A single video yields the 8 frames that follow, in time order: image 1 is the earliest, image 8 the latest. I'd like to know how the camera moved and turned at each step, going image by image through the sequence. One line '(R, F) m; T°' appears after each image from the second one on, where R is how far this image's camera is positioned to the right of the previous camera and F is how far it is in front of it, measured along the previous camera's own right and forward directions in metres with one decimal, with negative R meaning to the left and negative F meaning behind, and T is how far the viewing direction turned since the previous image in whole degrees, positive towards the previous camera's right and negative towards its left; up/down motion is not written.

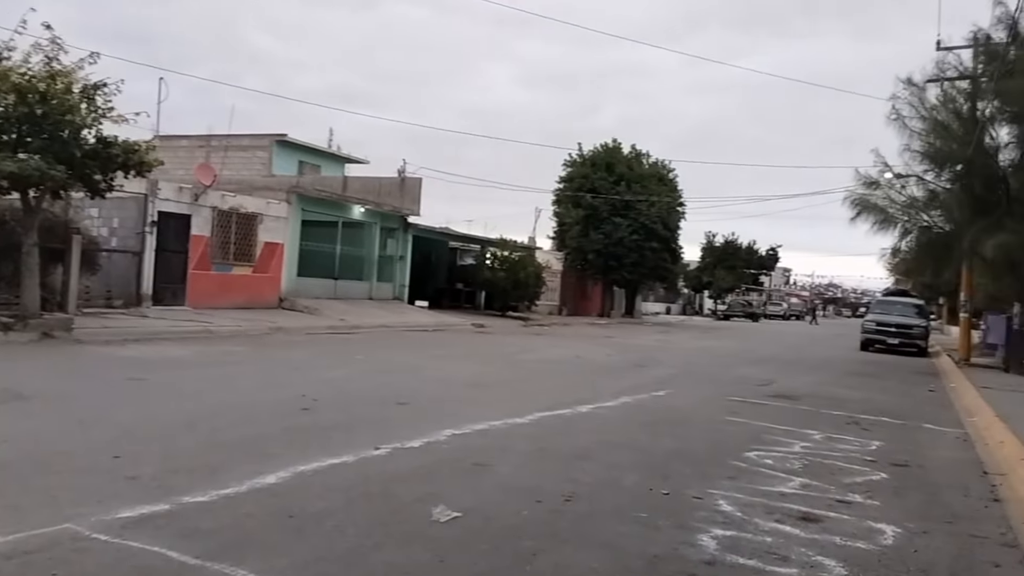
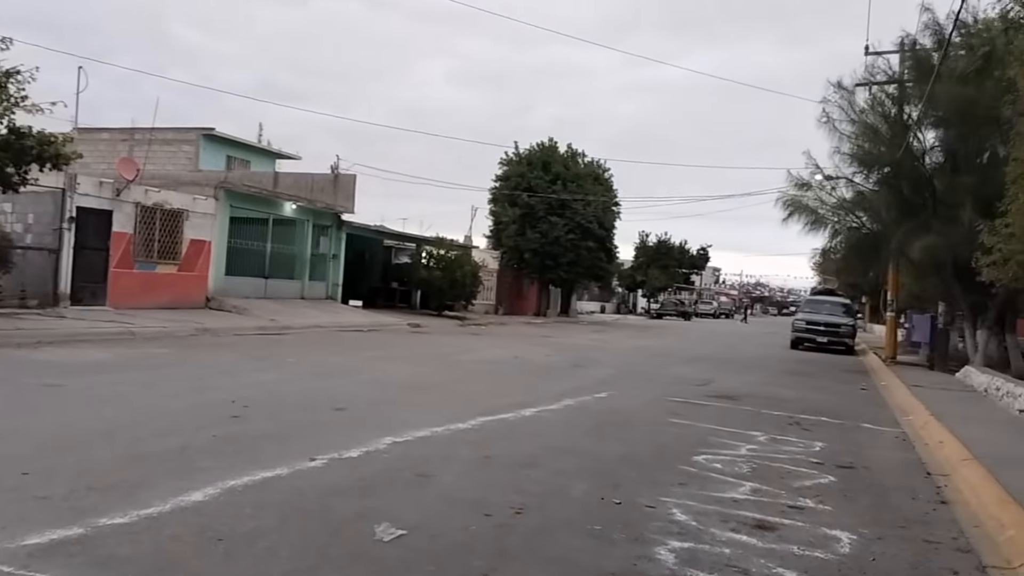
(-0.1, +0.3) m; +4°
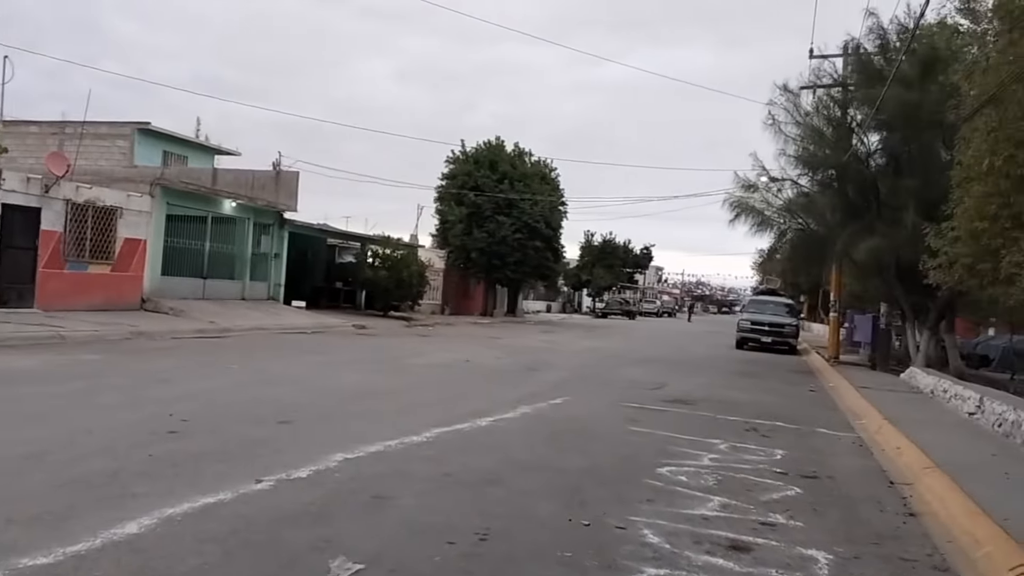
(-0.1, +0.4) m; +4°
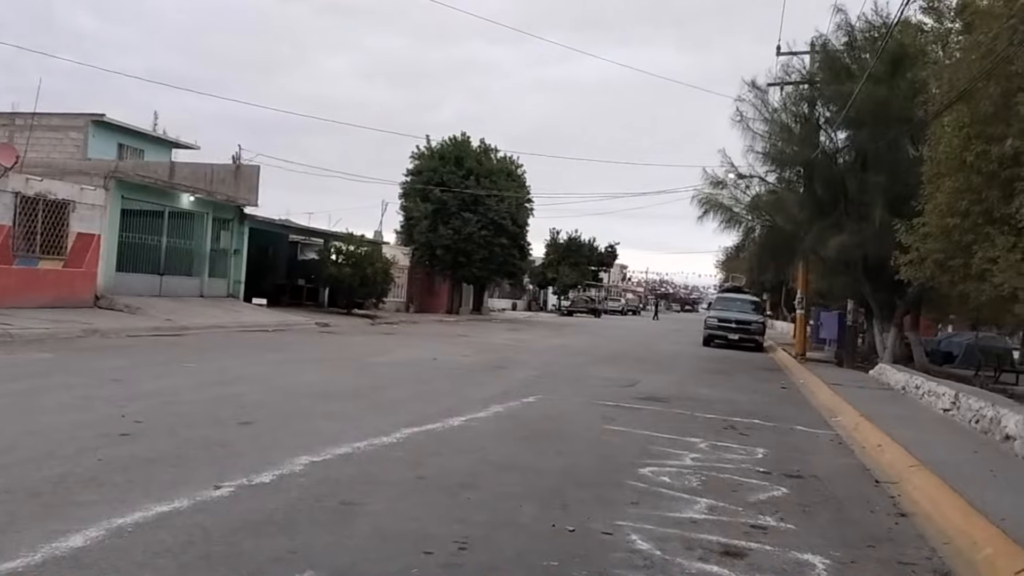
(-0.1, +0.4) m; +2°
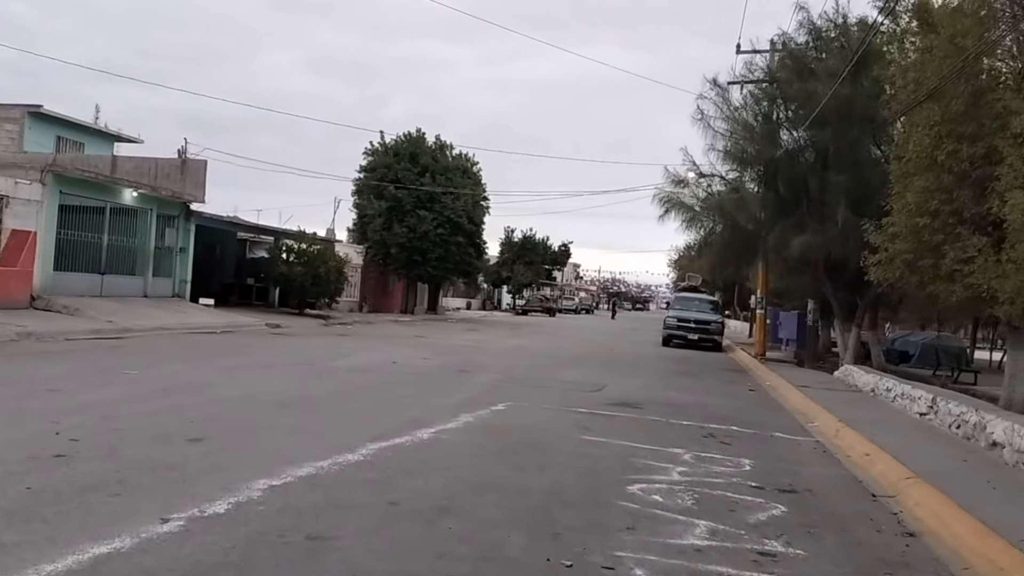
(-0.2, +0.6) m; +3°
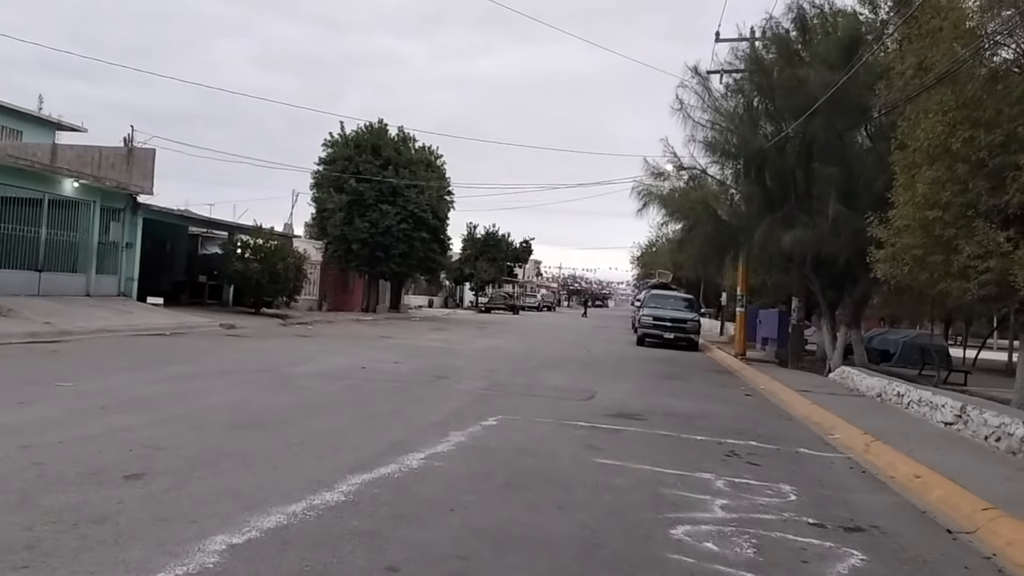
(-0.4, +1.4) m; +3°
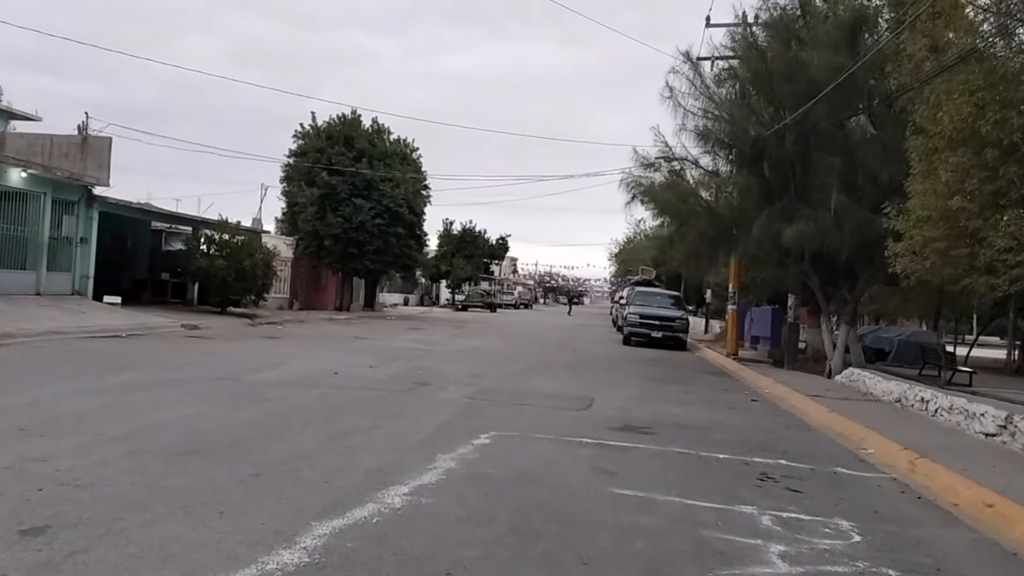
(-0.2, +1.4) m; +2°
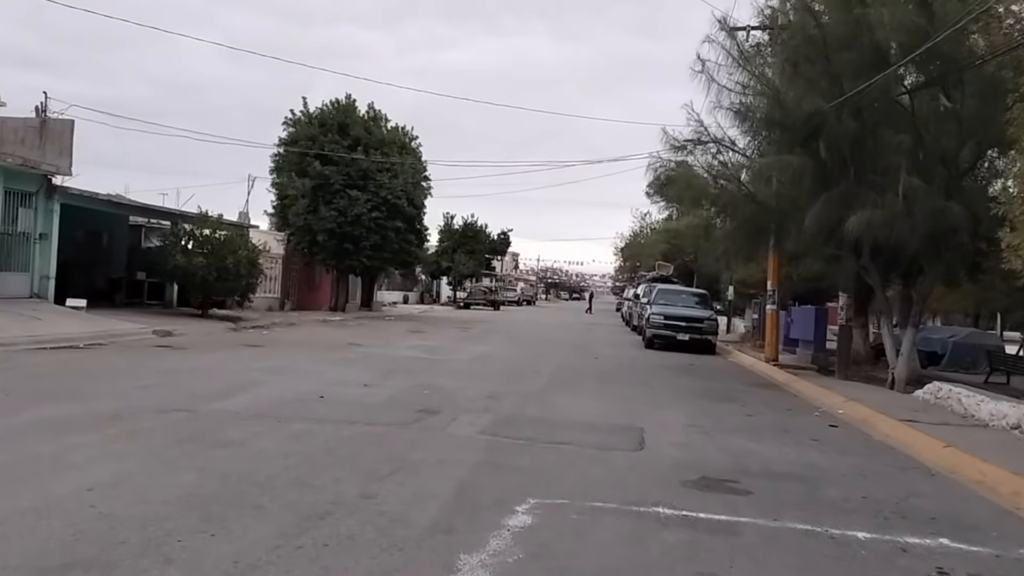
(-0.4, +2.7) m; 0°
